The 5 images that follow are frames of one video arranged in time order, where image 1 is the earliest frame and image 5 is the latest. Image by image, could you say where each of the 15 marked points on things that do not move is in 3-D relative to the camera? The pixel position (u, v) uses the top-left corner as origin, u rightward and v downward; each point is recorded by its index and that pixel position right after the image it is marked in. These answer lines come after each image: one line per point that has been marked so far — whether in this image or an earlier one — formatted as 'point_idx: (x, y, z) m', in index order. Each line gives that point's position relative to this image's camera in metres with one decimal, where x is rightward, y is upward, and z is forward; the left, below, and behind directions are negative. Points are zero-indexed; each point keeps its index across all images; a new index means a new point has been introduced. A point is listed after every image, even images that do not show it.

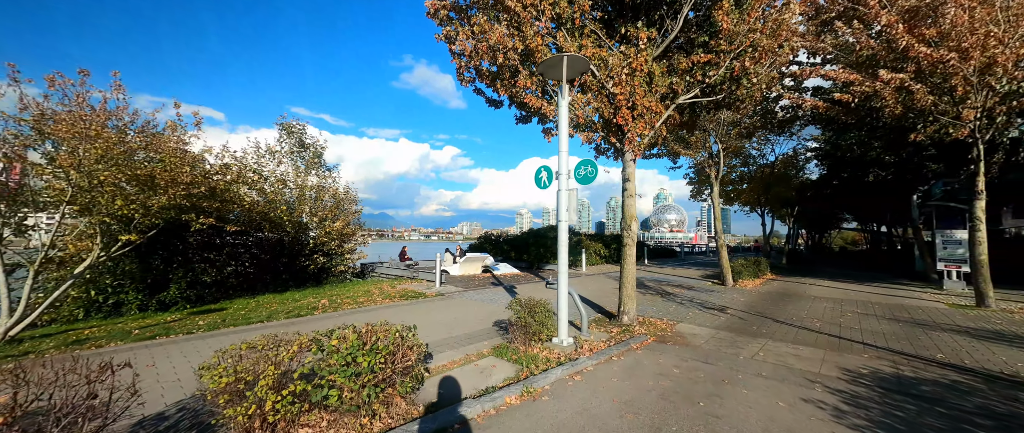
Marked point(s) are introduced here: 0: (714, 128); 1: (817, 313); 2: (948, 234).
0: (+9.3, +4.1, +14.8) m
1: (+8.2, -2.6, +8.6) m
2: (+17.2, -0.7, +12.7) m
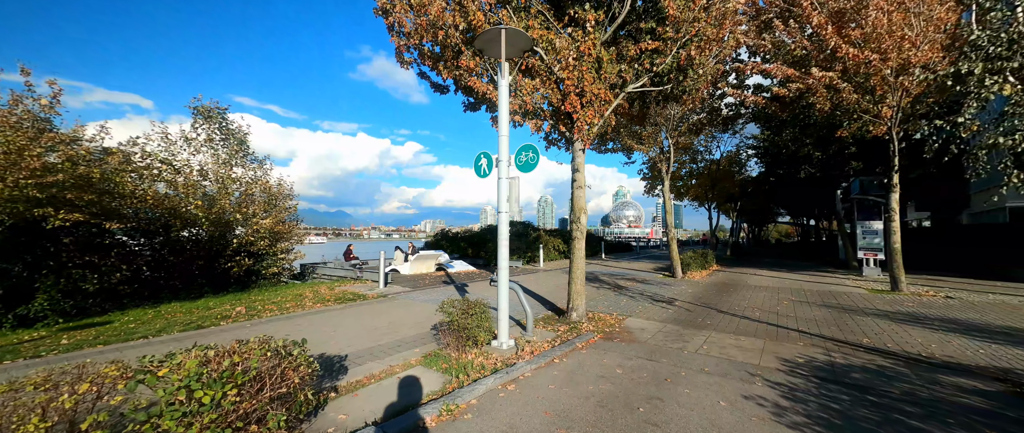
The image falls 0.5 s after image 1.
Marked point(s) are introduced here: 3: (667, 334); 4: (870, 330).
0: (+7.2, +4.4, +15.0) m
1: (+6.8, -2.4, +8.9) m
2: (+15.3, -0.4, +13.9) m
3: (+3.0, -2.3, +6.2) m
4: (+7.1, -2.3, +6.4) m
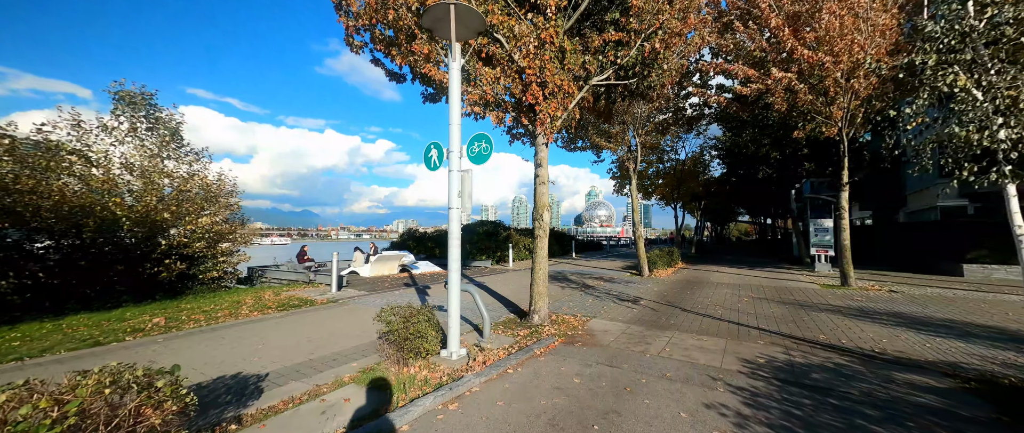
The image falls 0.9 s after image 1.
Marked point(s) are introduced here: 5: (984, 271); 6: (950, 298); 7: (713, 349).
0: (+5.6, +4.5, +15.1) m
1: (+5.8, -2.3, +8.9) m
2: (+13.9, -0.3, +14.5) m
3: (+2.2, -2.2, +5.9) m
4: (+6.3, -2.2, +6.5) m
5: (+17.2, -2.0, +11.7) m
6: (+11.7, -2.2, +8.6) m
7: (+3.2, -2.1, +5.2) m
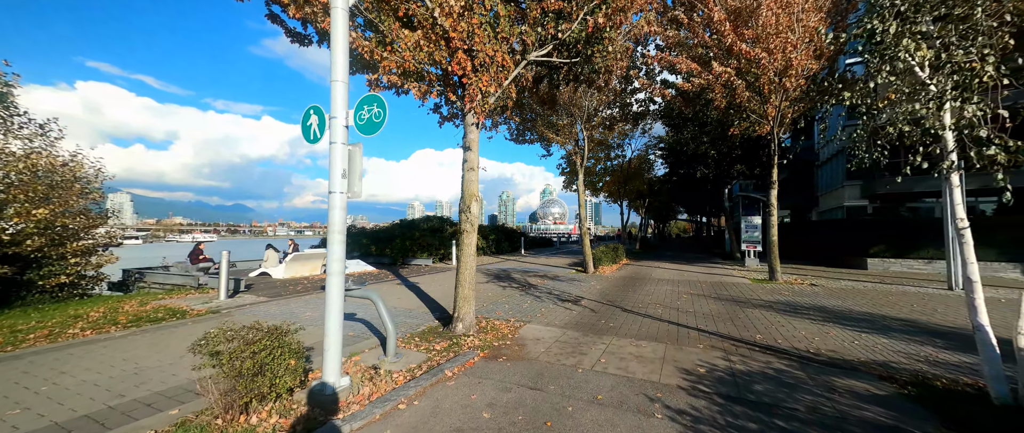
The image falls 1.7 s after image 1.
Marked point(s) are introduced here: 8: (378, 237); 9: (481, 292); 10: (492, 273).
0: (+3.1, +4.6, +14.7) m
1: (+4.0, -2.2, +8.7) m
2: (+11.3, -0.2, +15.3) m
3: (+0.8, -2.1, +5.2) m
4: (+4.8, -2.1, +6.3) m
5: (+14.9, -1.9, +12.9) m
6: (+9.9, -2.1, +9.1) m
7: (+2.0, -2.0, +4.6) m
8: (-7.6, -1.2, +18.2) m
9: (-0.9, -2.2, +9.4) m
10: (-0.9, -2.4, +13.8) m
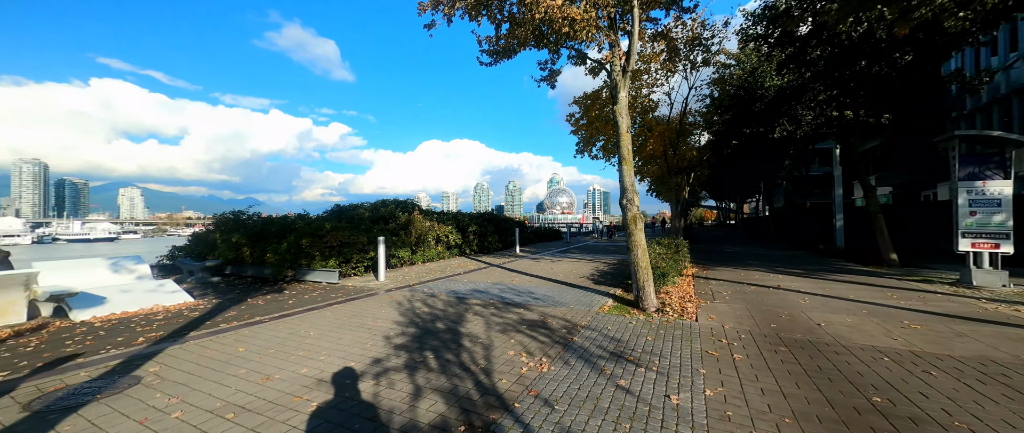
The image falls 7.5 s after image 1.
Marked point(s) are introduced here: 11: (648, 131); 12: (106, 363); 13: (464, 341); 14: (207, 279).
0: (+2.3, +5.3, +6.6) m
1: (+3.1, -1.7, +0.8) m
2: (+10.5, +0.6, +7.2) m
3: (-0.1, -1.7, -2.6) m
4: (+3.9, -1.7, -1.6) m
5: (+14.1, -1.2, +4.8) m
6: (+9.1, -1.5, +1.2) m
7: (+1.0, -1.7, -3.2) m
8: (-8.2, -0.5, +10.6) m
9: (-1.8, -1.8, +1.6) m
10: (-1.7, -1.8, +6.0) m
11: (+6.4, +4.0, +15.4) m
12: (-5.0, -1.8, +4.0) m
13: (-0.7, -1.8, +4.8) m
14: (-9.2, -1.9, +9.7) m
